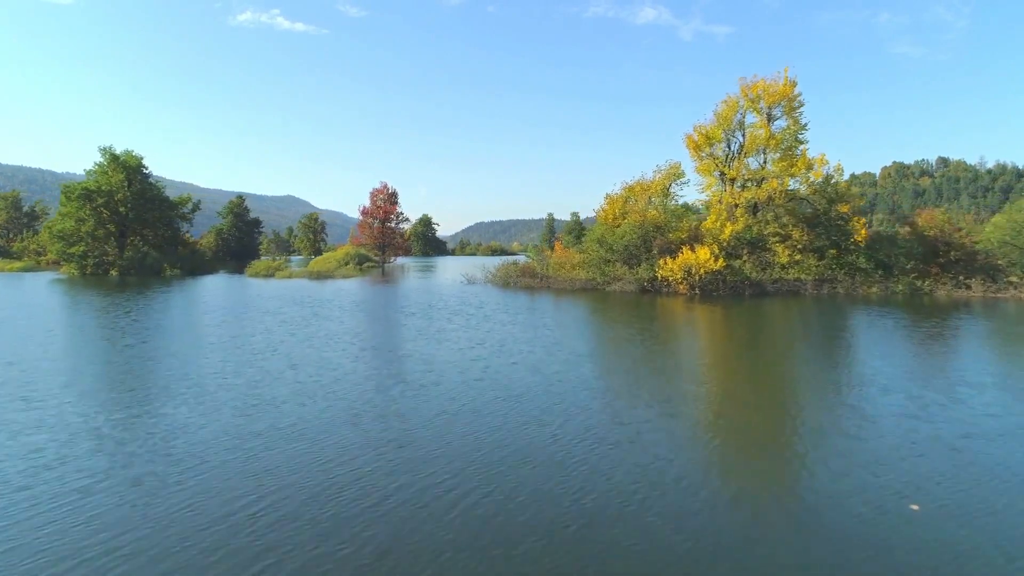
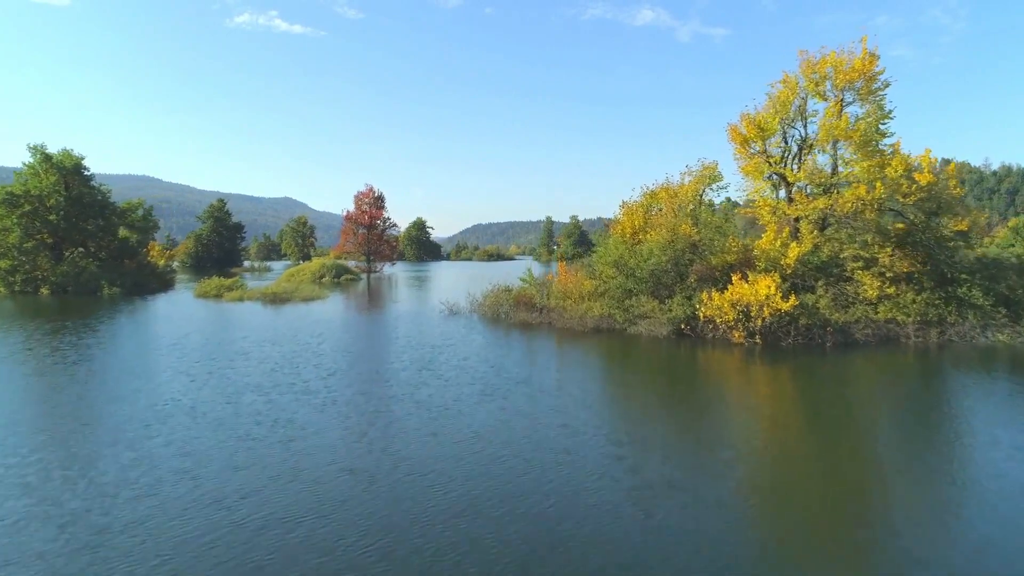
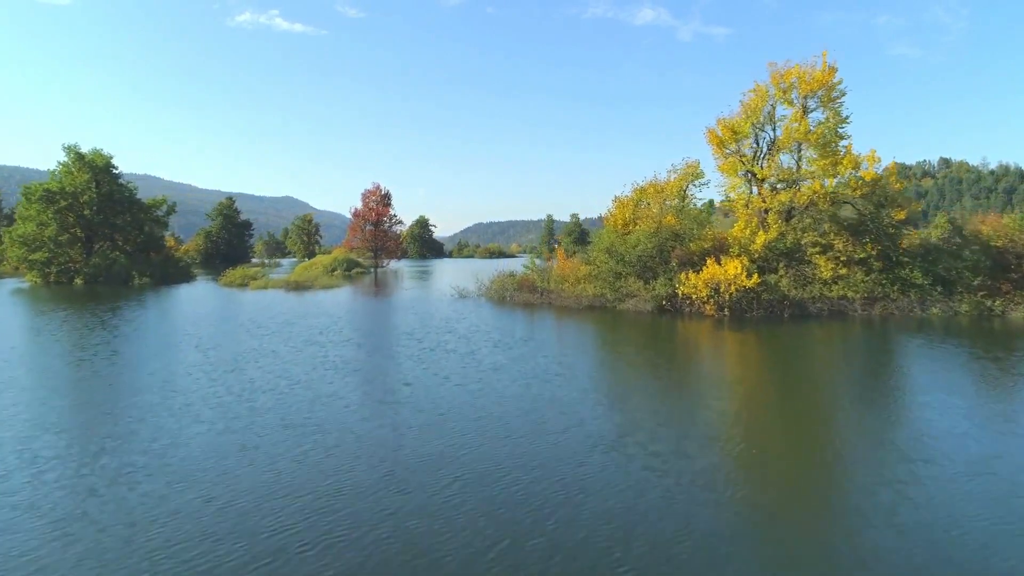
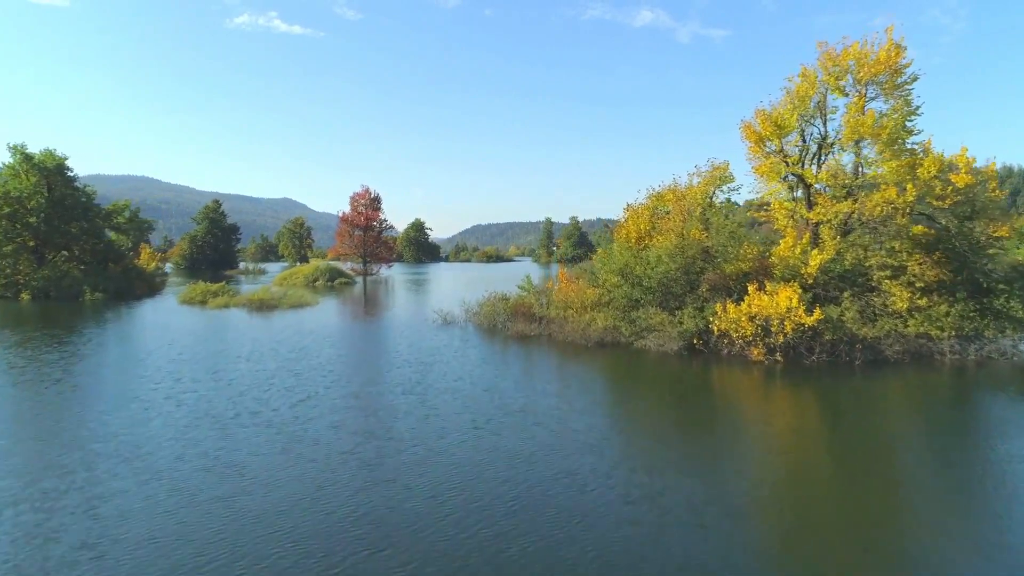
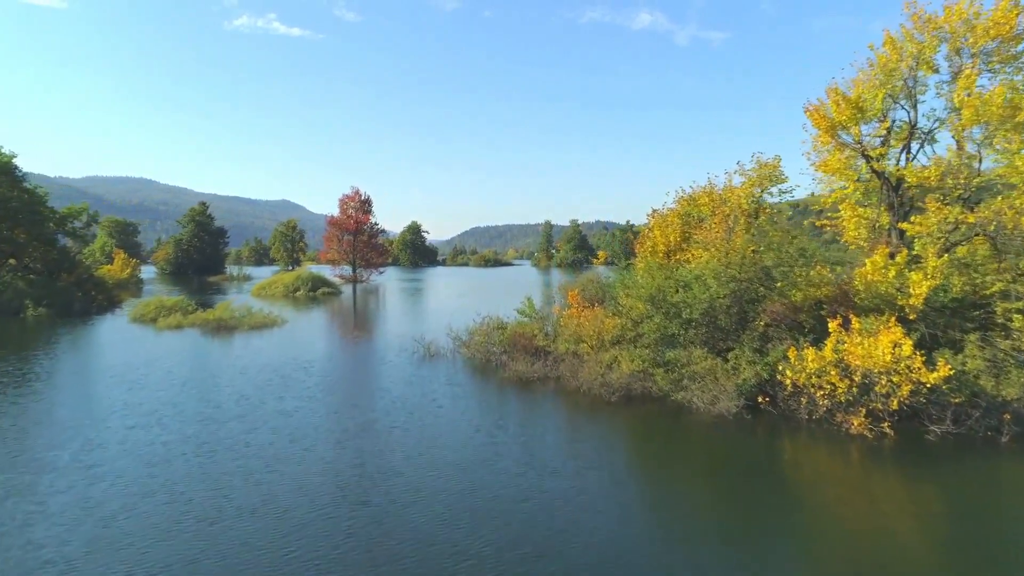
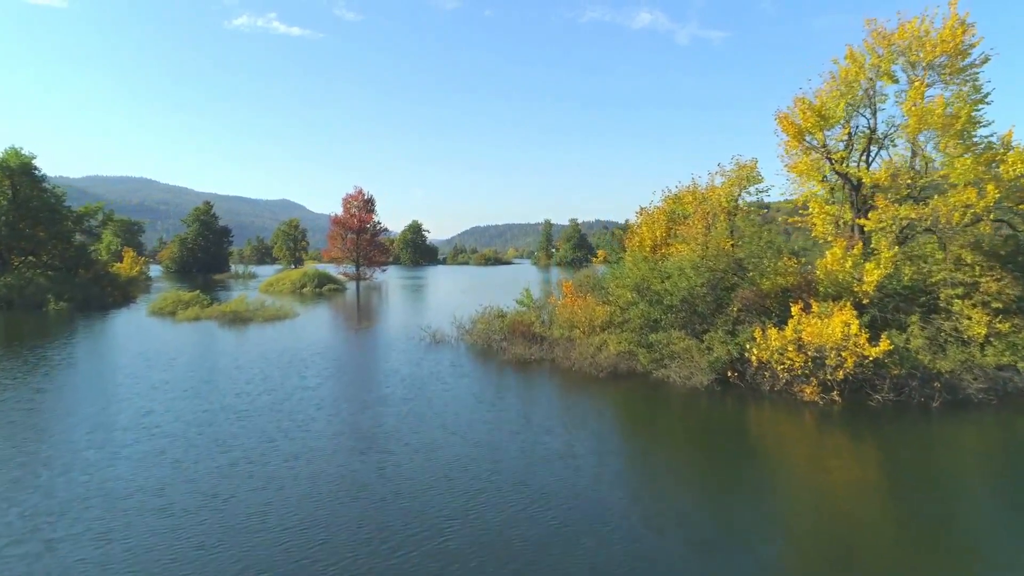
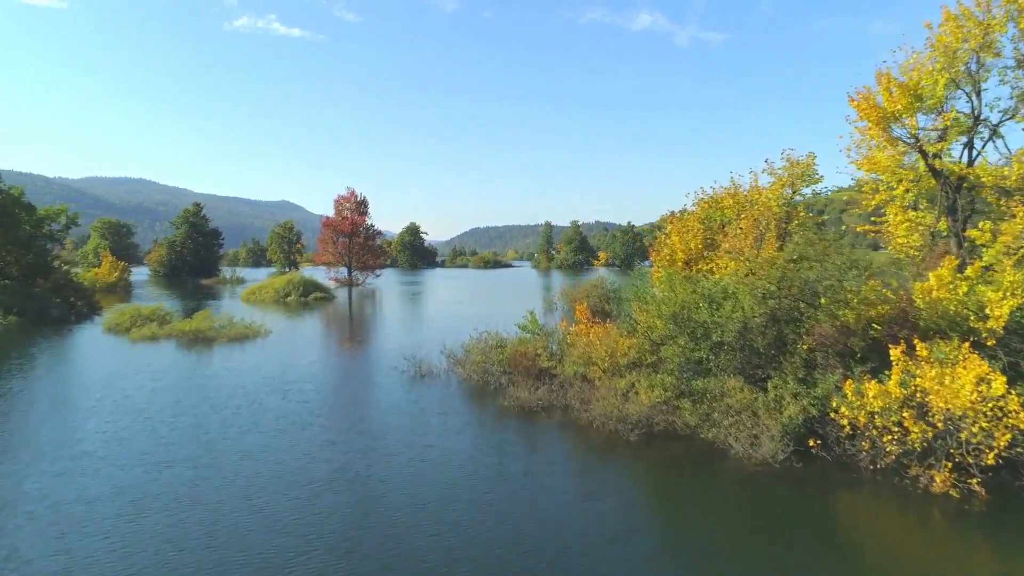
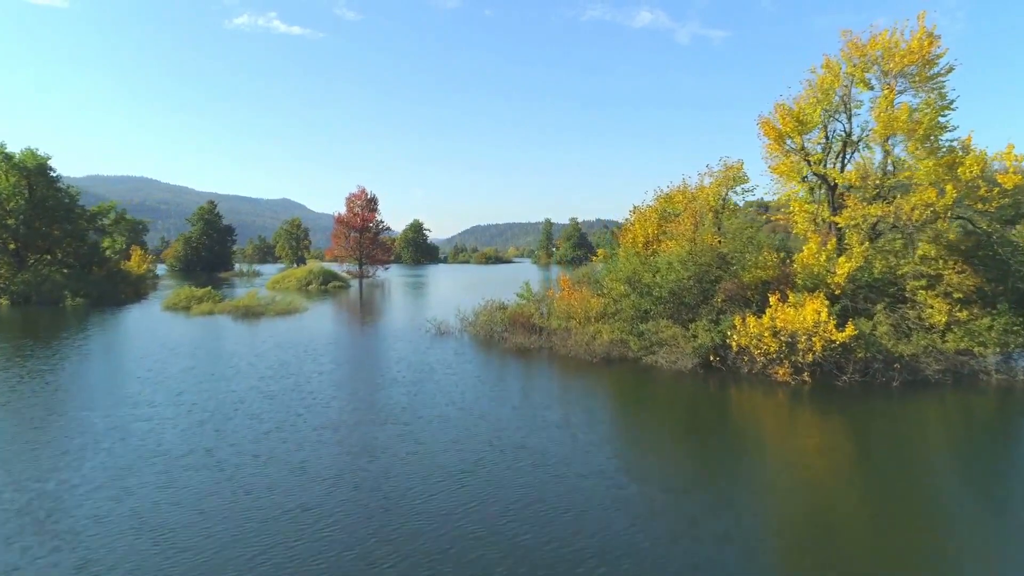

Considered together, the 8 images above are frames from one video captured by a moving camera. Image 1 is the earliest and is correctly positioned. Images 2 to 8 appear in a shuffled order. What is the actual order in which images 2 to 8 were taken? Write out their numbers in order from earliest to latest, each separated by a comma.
3, 2, 4, 8, 6, 5, 7
